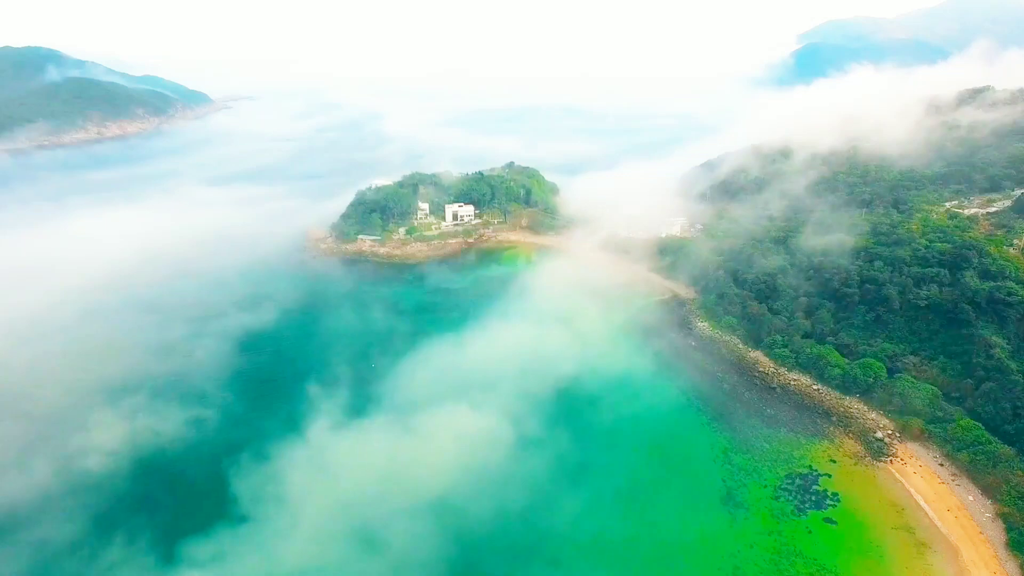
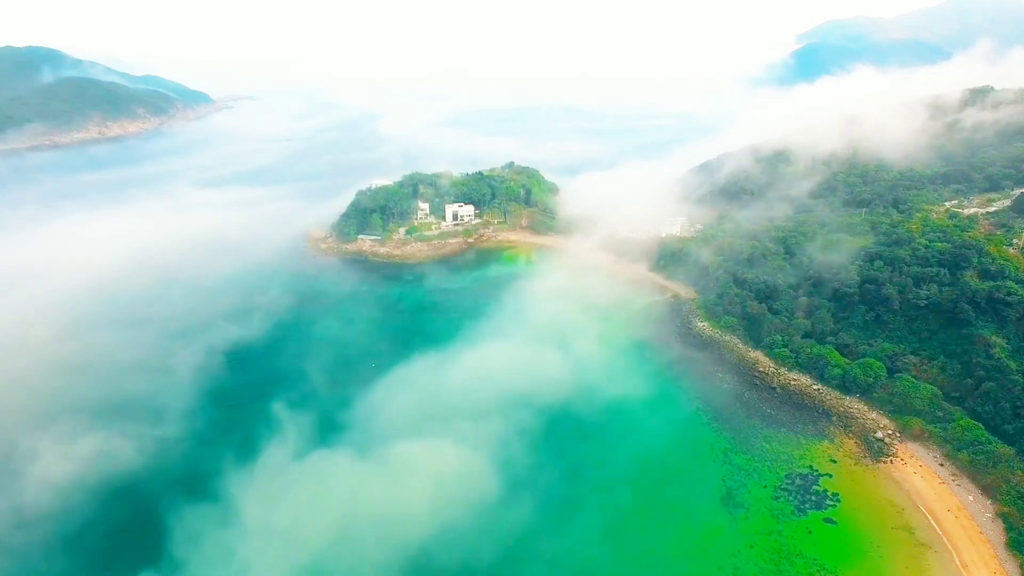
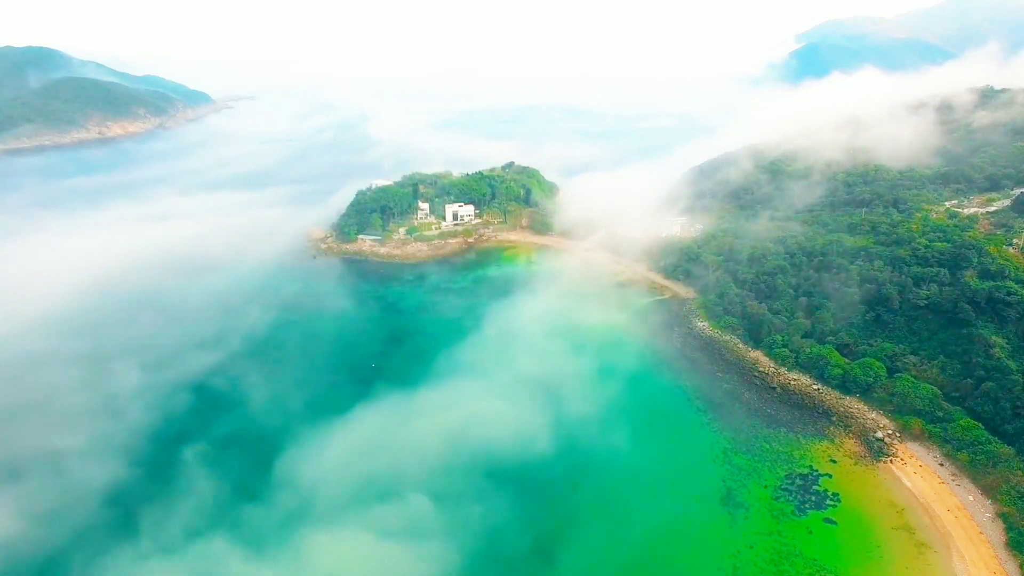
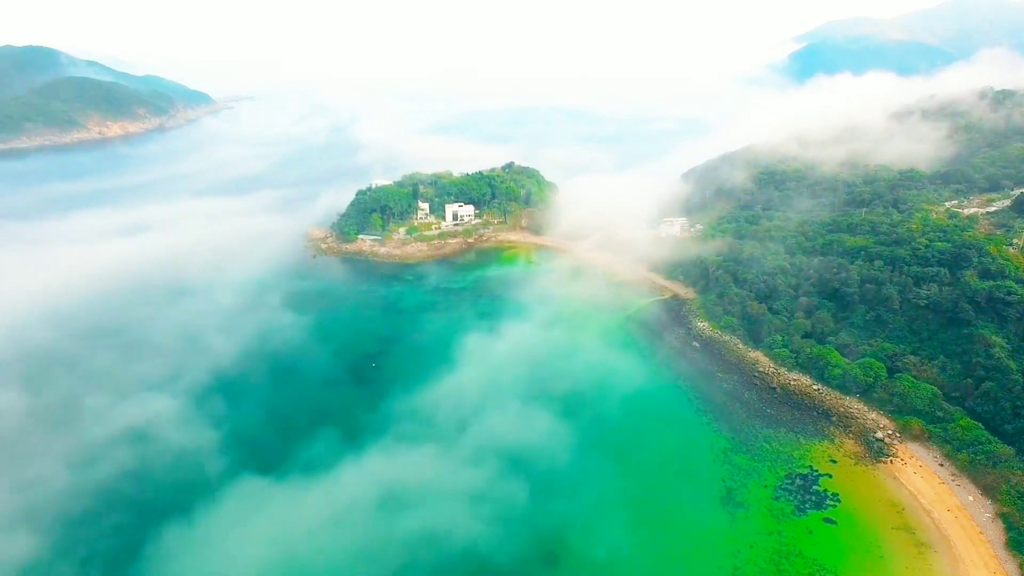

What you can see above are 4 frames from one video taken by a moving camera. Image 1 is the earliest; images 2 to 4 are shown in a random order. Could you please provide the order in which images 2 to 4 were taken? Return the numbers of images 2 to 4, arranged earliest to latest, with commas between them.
2, 3, 4
